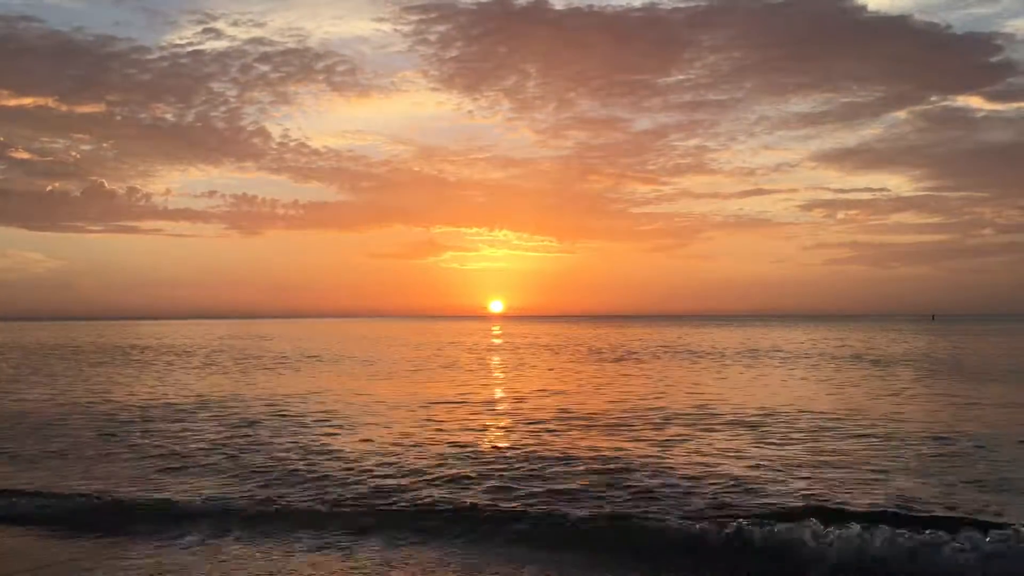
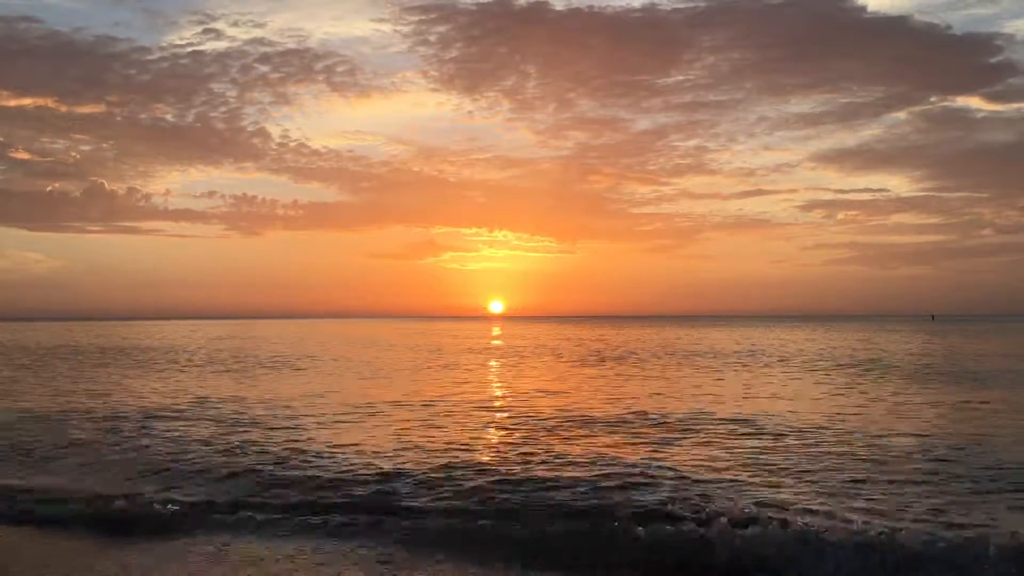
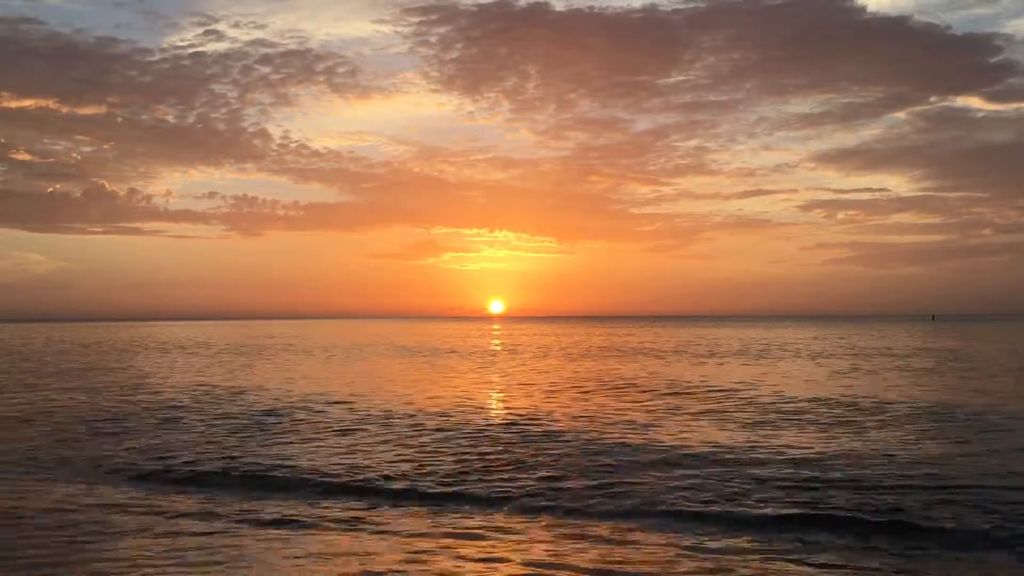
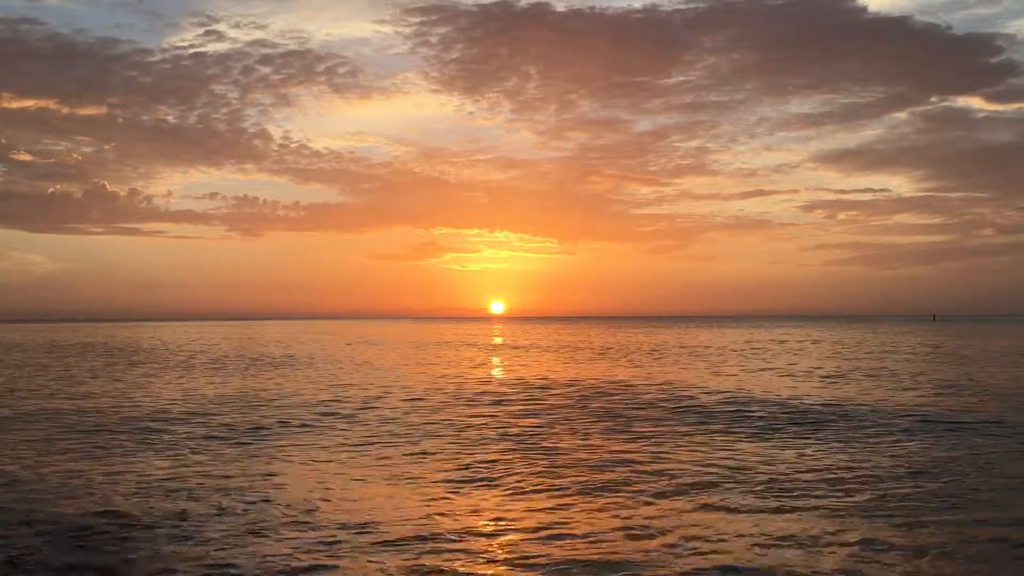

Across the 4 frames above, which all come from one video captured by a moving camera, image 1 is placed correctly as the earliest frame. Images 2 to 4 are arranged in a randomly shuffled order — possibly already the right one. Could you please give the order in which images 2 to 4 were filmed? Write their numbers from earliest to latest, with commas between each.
2, 4, 3
